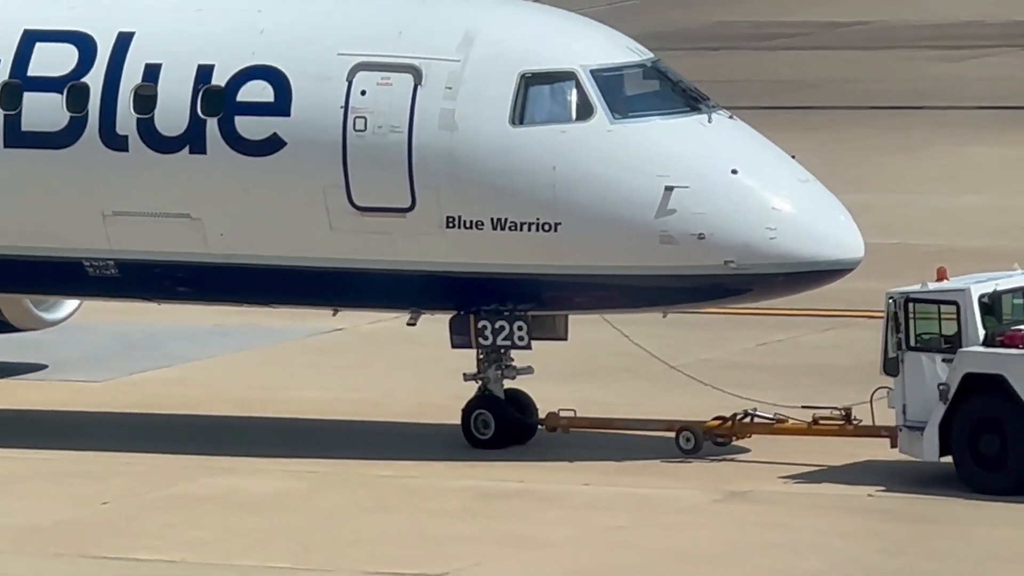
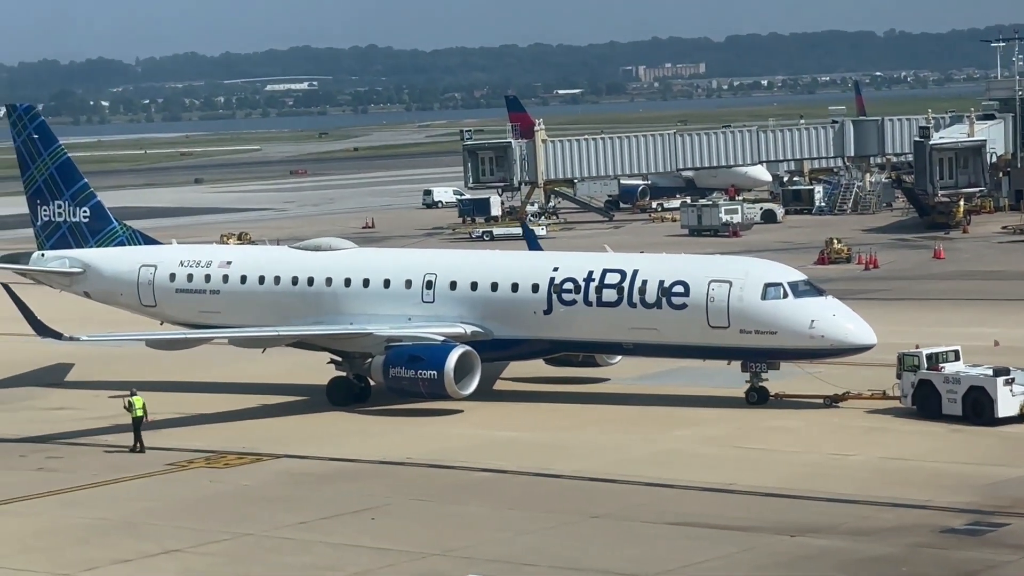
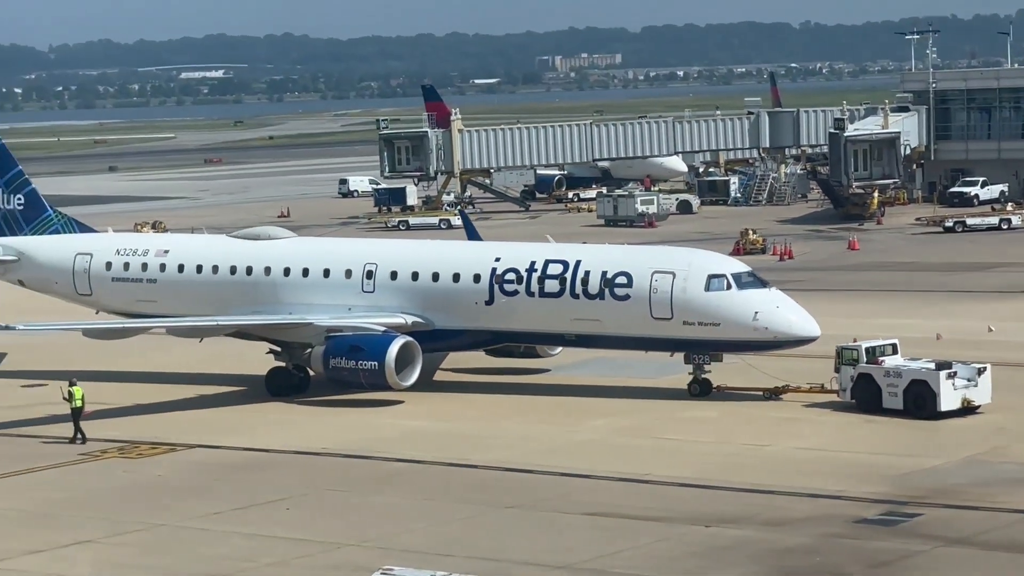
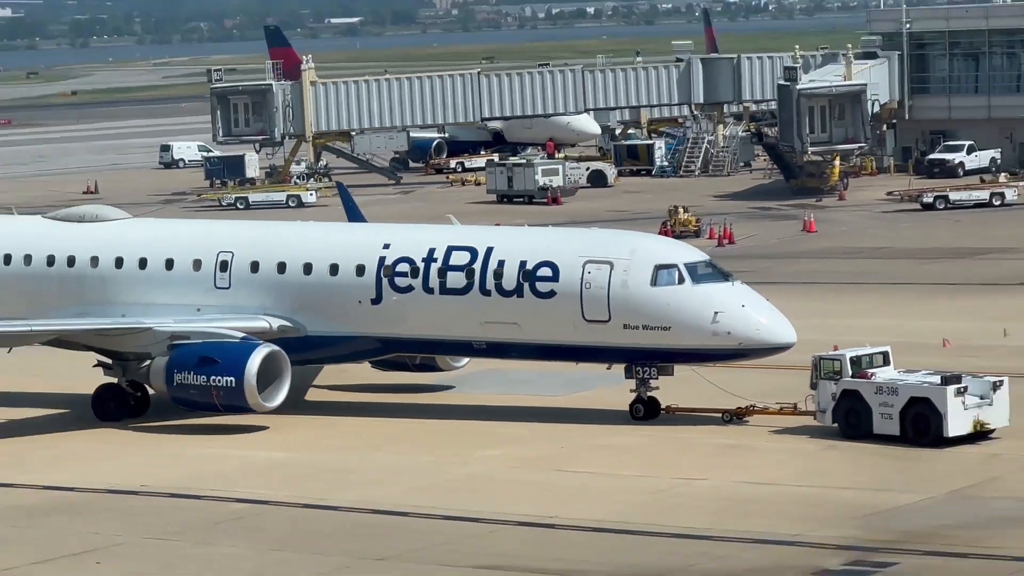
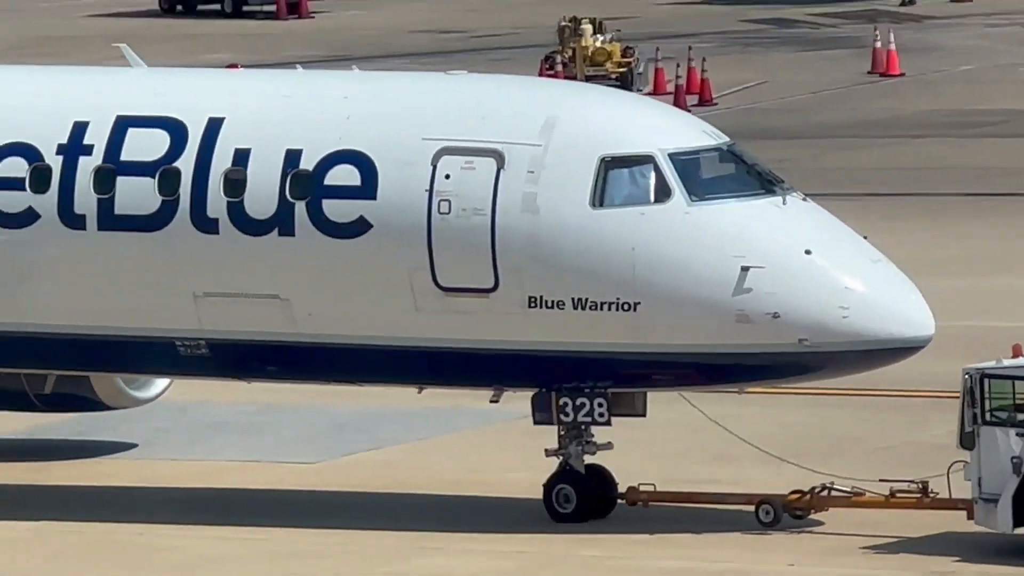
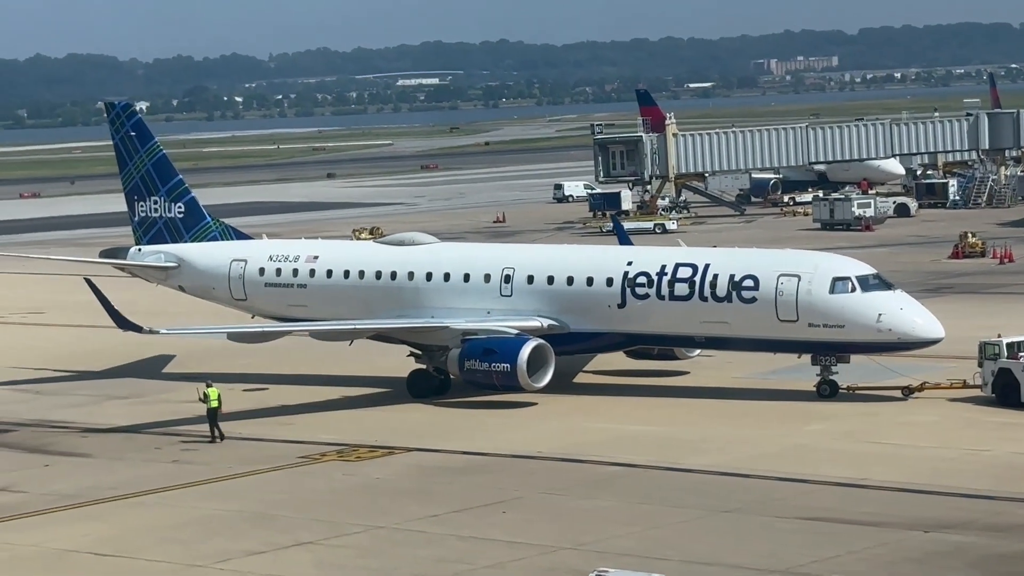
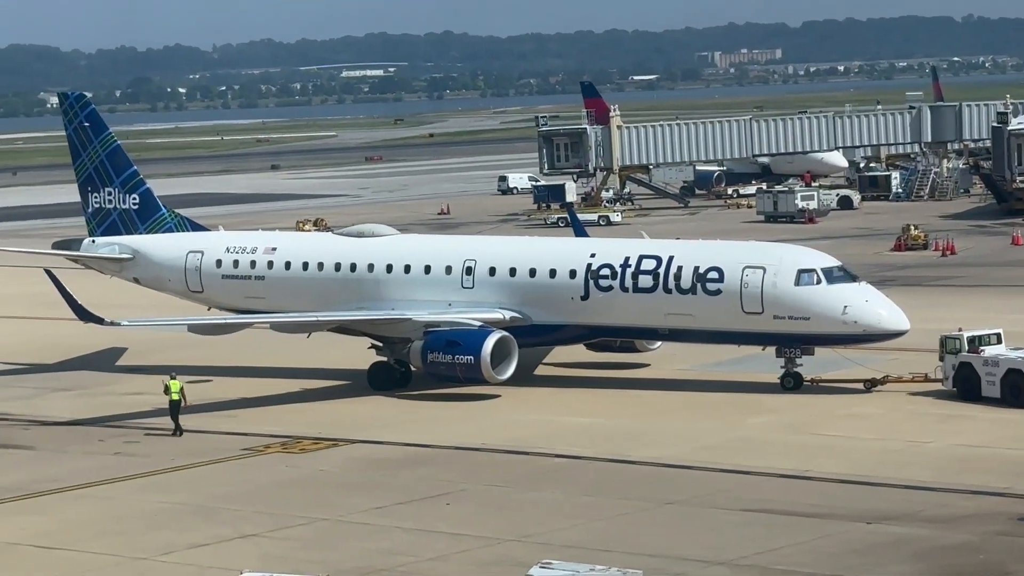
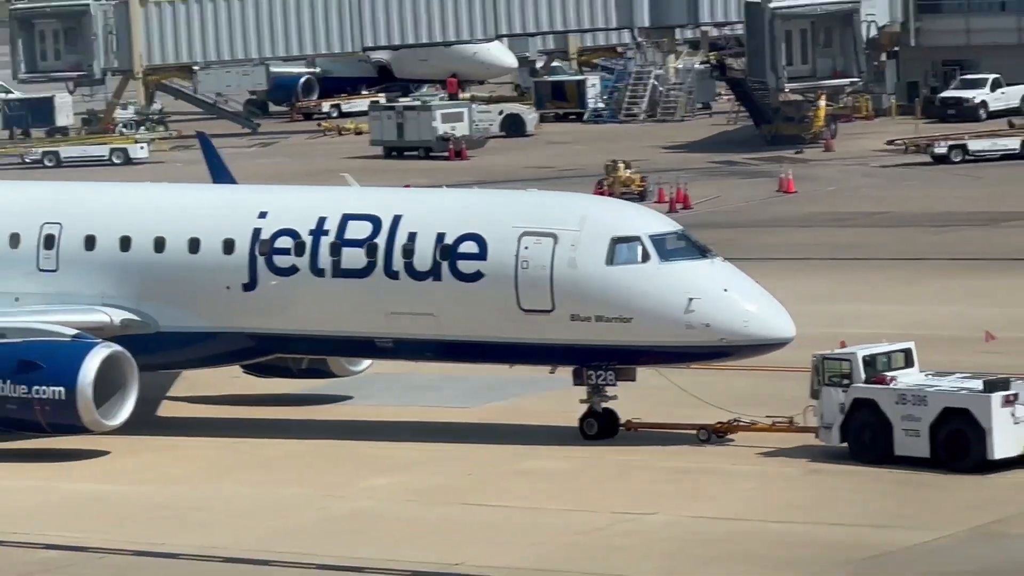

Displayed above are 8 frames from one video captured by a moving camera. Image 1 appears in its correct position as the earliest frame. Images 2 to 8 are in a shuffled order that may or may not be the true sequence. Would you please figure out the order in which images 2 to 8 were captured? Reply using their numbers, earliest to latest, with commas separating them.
5, 8, 4, 3, 2, 7, 6
